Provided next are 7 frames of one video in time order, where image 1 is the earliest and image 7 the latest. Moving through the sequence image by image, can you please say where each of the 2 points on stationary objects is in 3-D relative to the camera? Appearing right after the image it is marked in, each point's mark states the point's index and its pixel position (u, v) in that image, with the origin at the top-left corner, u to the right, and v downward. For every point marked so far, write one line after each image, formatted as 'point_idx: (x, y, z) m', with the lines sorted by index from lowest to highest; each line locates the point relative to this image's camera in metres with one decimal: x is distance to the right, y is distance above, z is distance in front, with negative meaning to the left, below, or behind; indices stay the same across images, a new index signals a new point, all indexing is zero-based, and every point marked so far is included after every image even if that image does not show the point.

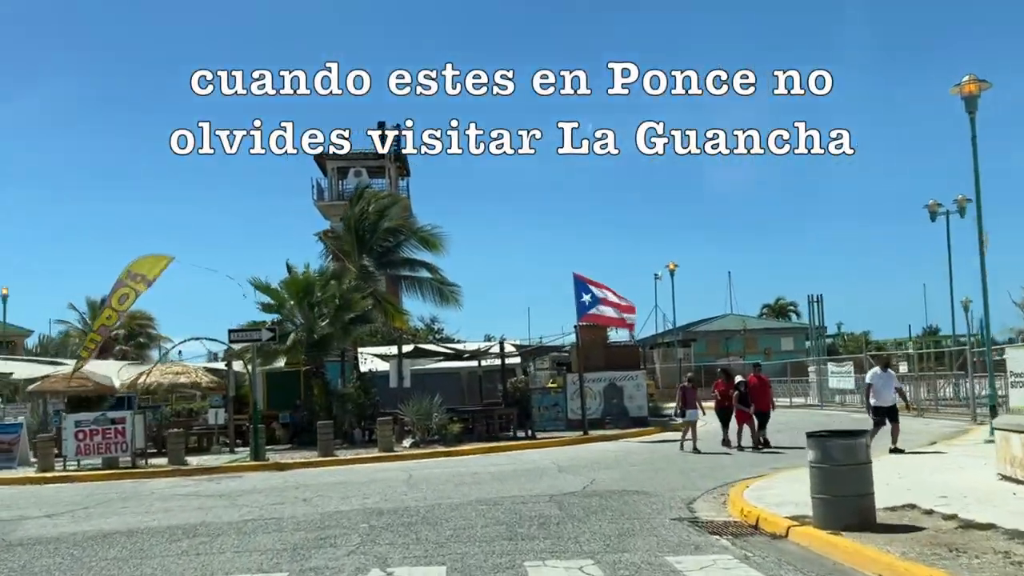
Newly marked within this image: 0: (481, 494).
0: (-0.9, -6.6, +15.6) m
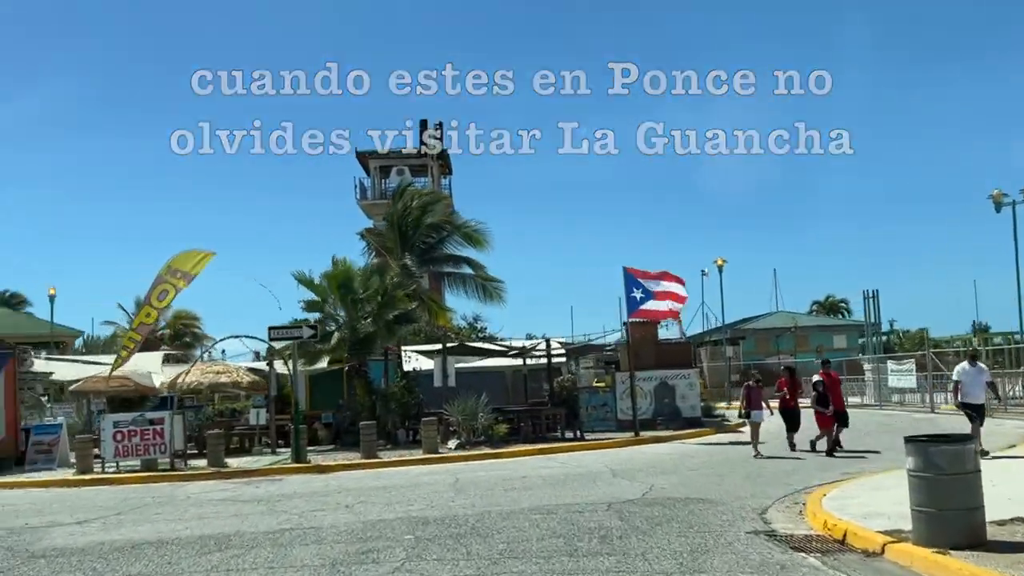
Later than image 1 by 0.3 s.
0: (+0.7, -6.3, +14.4) m
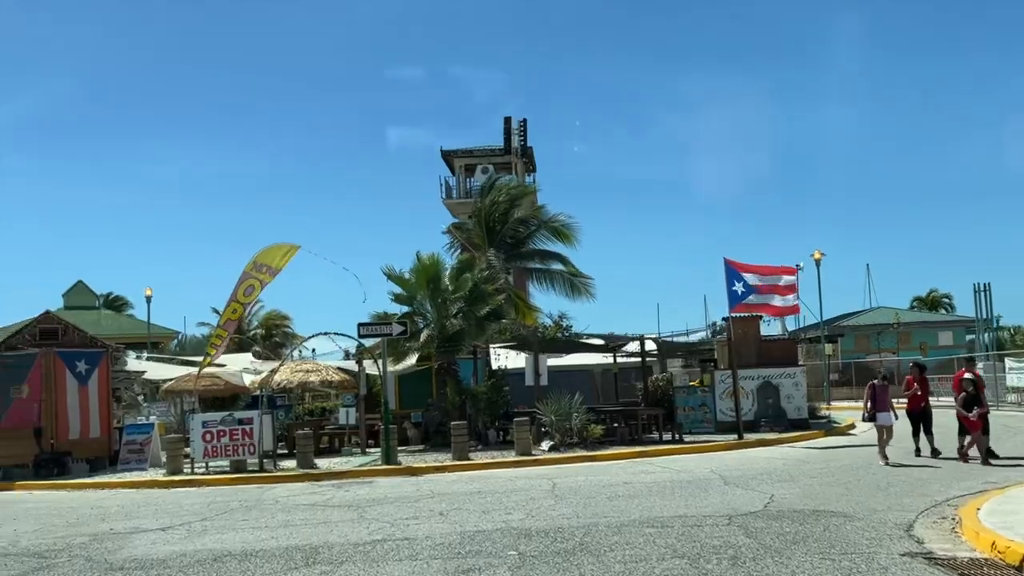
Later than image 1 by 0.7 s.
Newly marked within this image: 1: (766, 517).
0: (+3.4, -5.8, +12.6) m
1: (+7.7, -7.0, +14.9) m
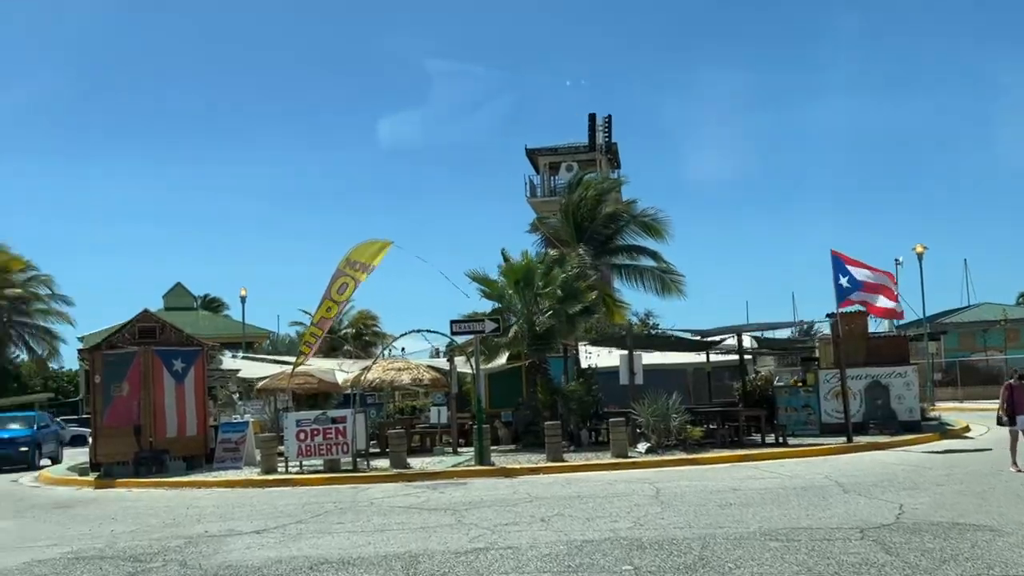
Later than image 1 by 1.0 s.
0: (+5.7, -5.4, +11.1) m
1: (+10.3, -6.4, +12.8) m
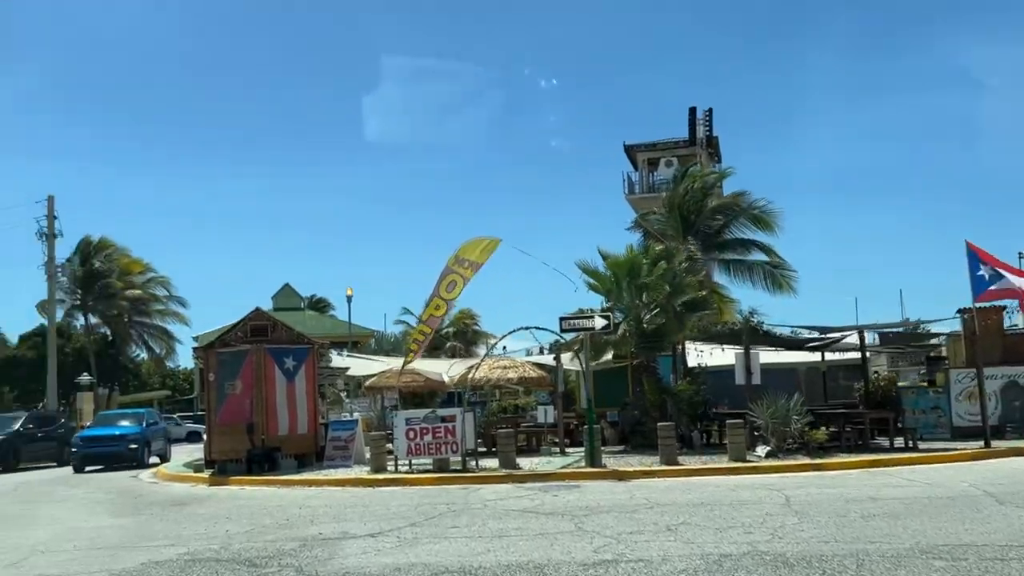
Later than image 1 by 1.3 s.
0: (+7.9, -4.9, +9.5) m
1: (+12.7, -5.8, +10.6) m
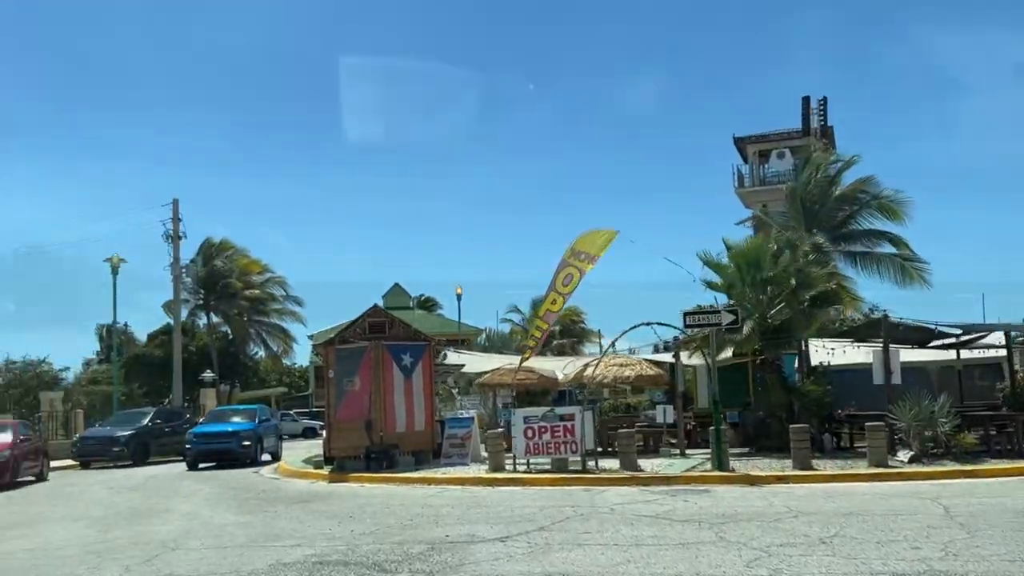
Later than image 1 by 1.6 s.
0: (+9.9, -4.4, +7.9) m
1: (+14.8, -5.2, +8.5) m
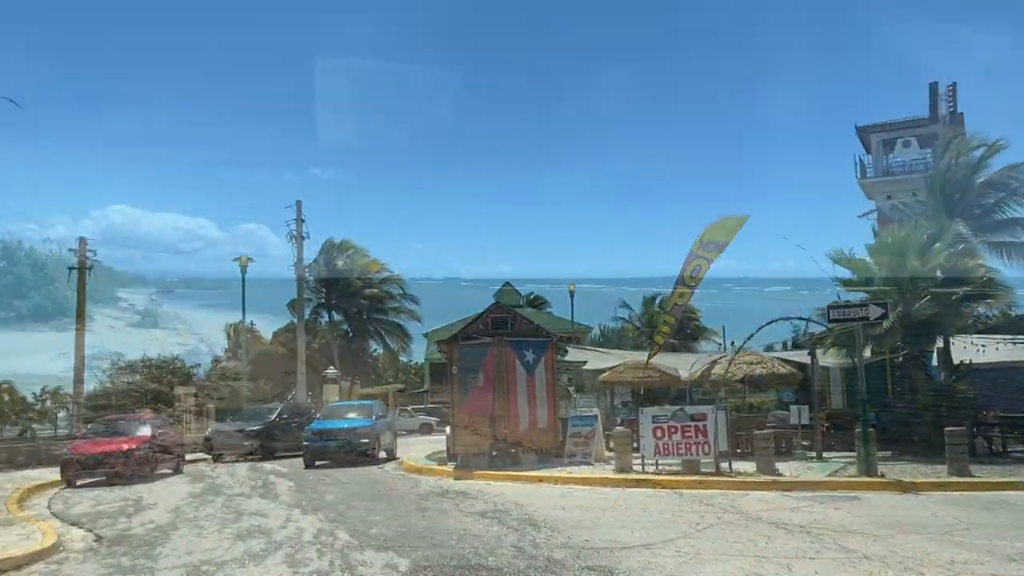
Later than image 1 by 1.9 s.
0: (+11.7, -4.1, +6.4) m
1: (+16.6, -4.7, +6.4) m
